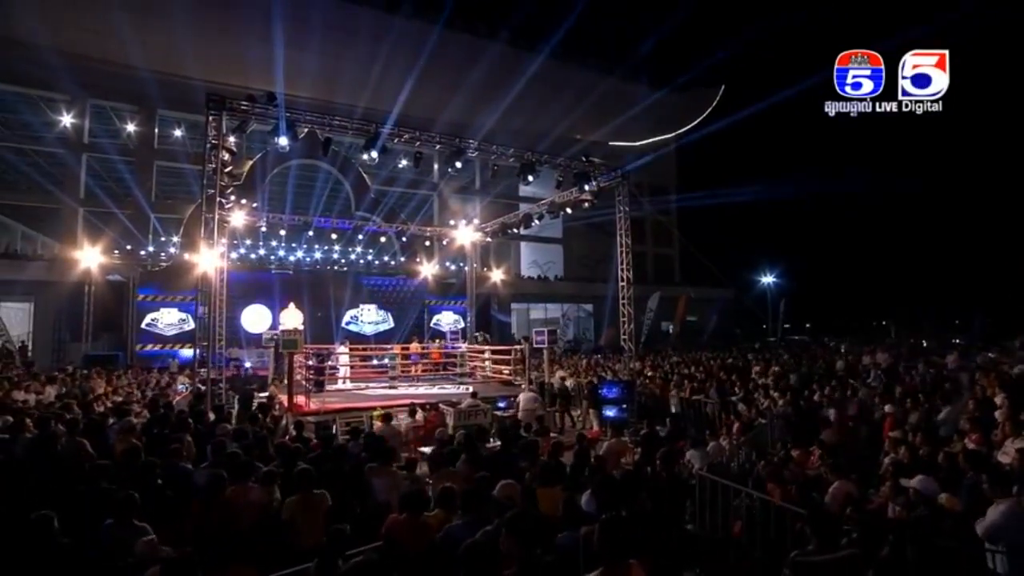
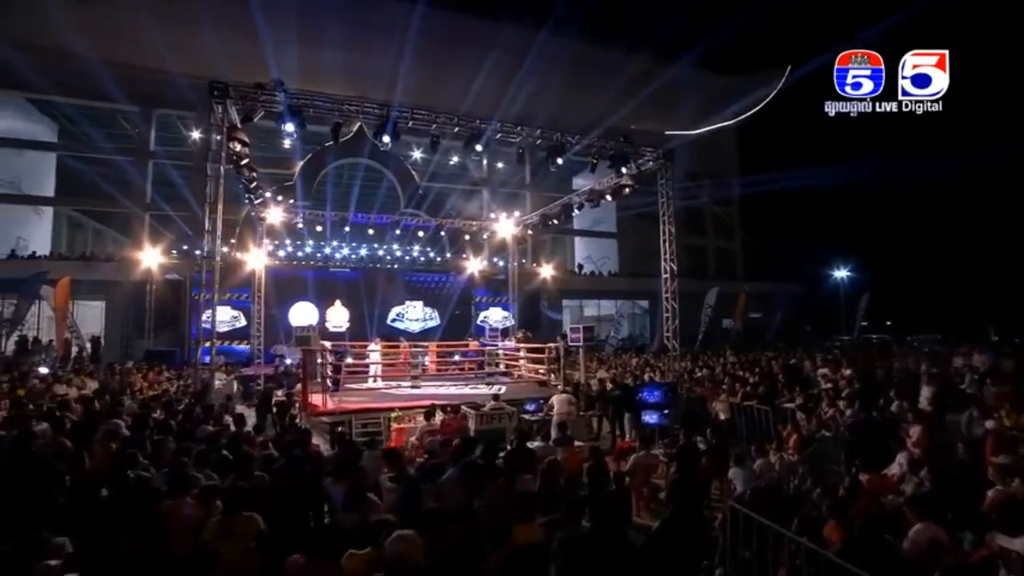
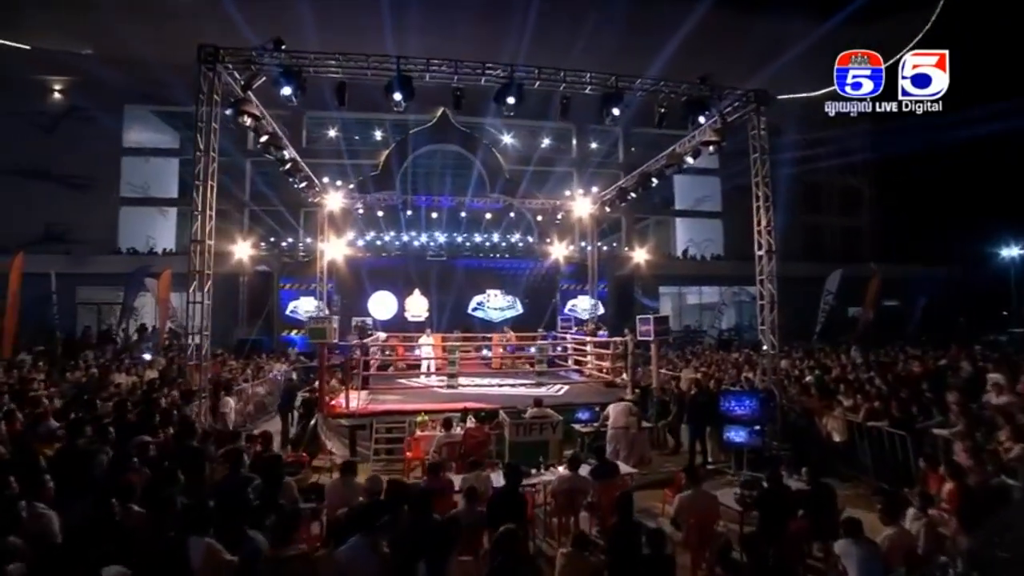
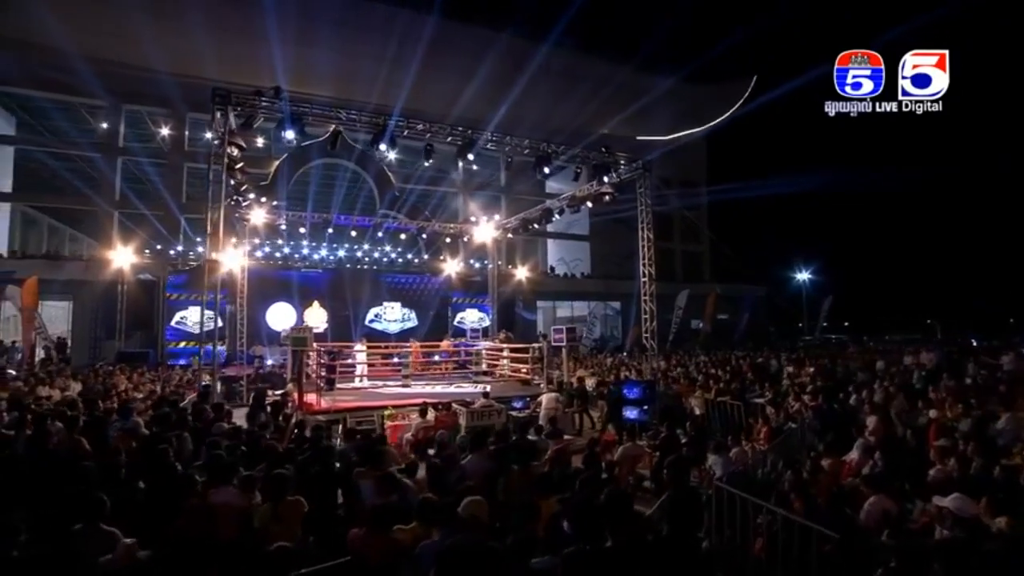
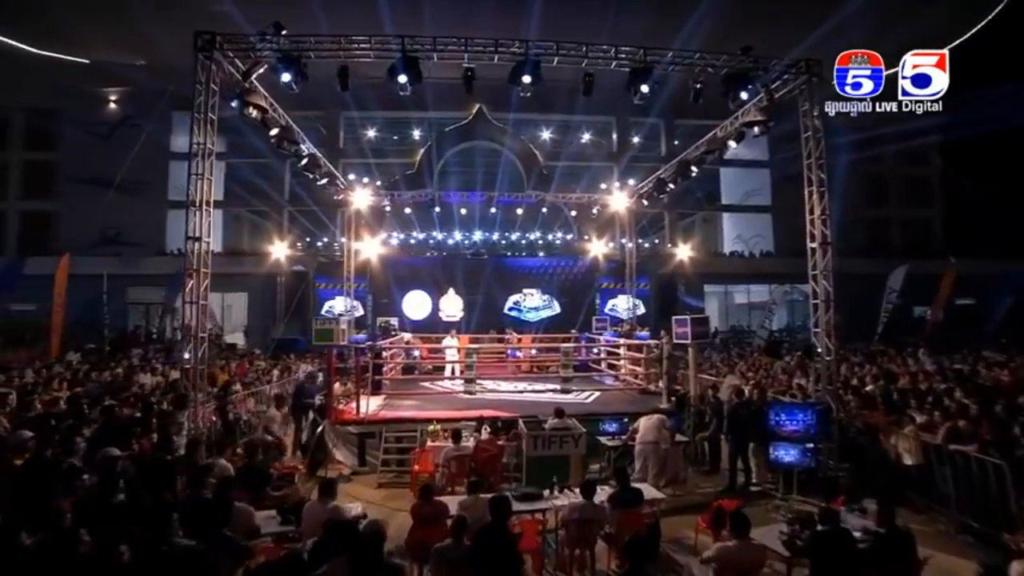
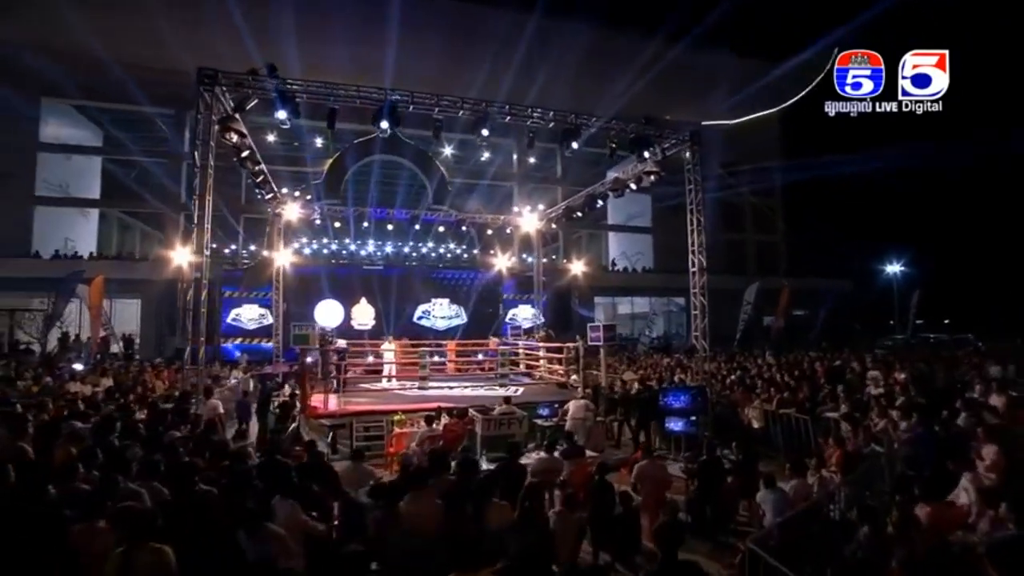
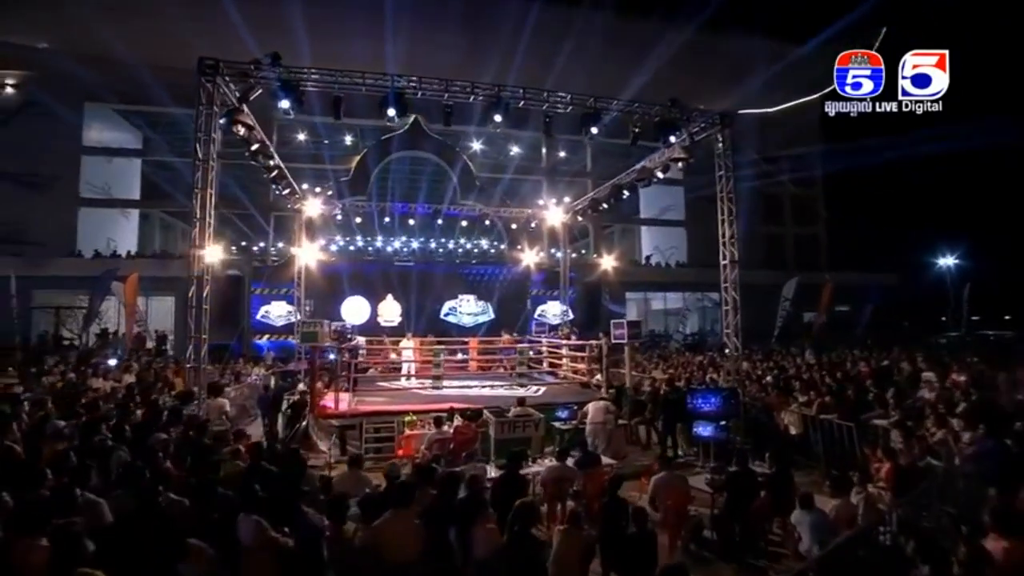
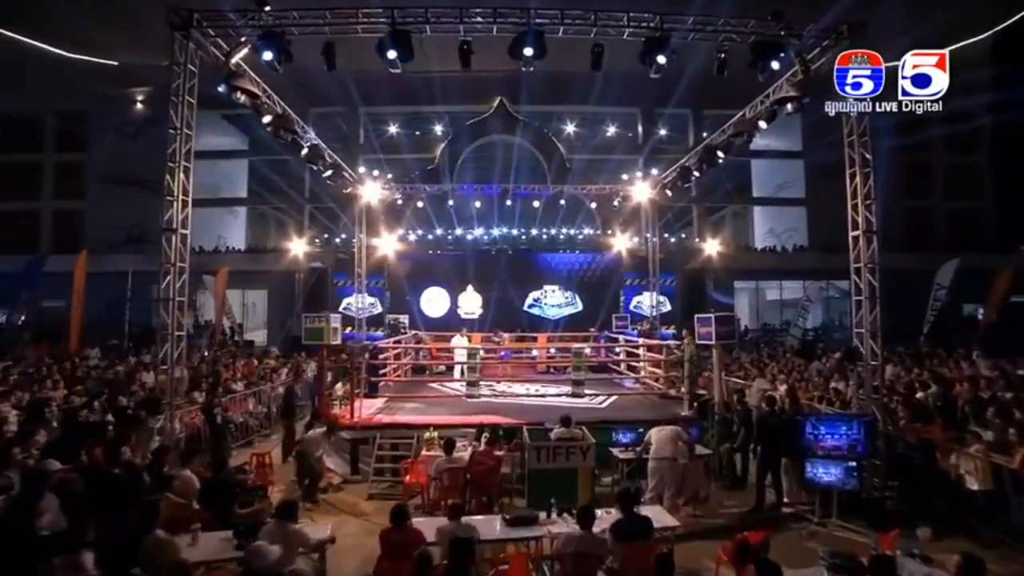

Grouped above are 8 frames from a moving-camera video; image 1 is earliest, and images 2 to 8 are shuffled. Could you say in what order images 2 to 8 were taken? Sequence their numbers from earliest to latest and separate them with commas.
4, 2, 6, 7, 3, 5, 8
